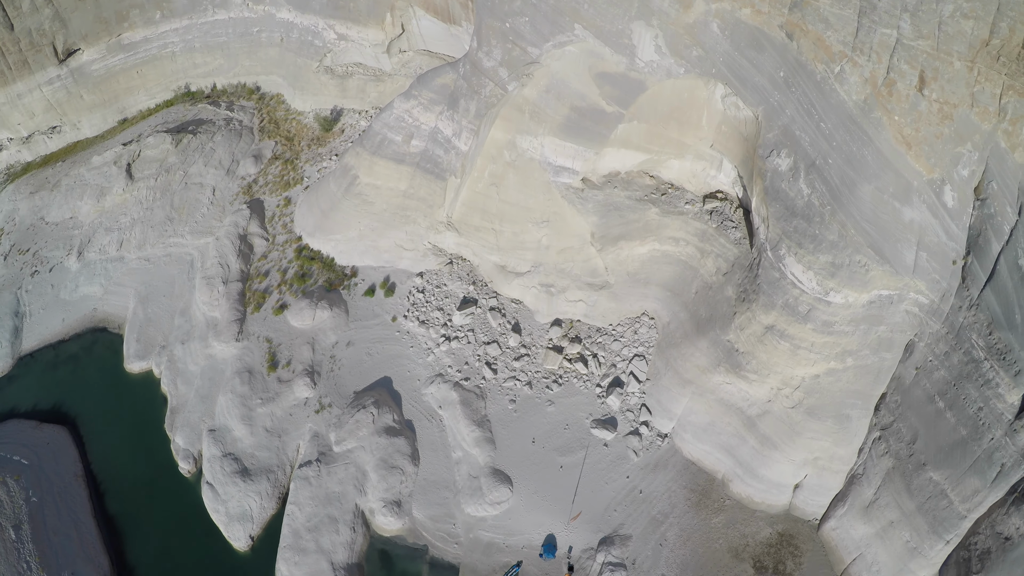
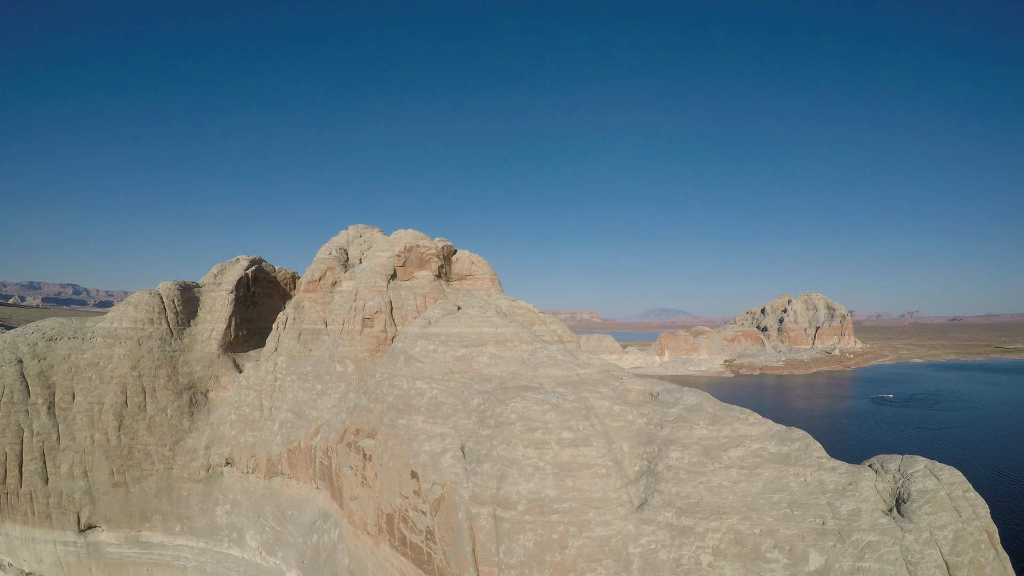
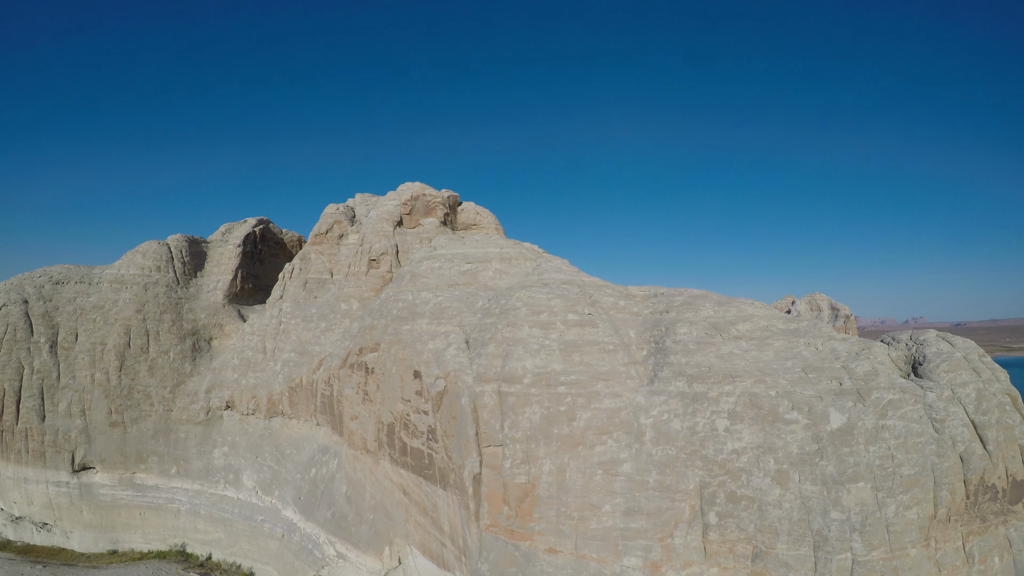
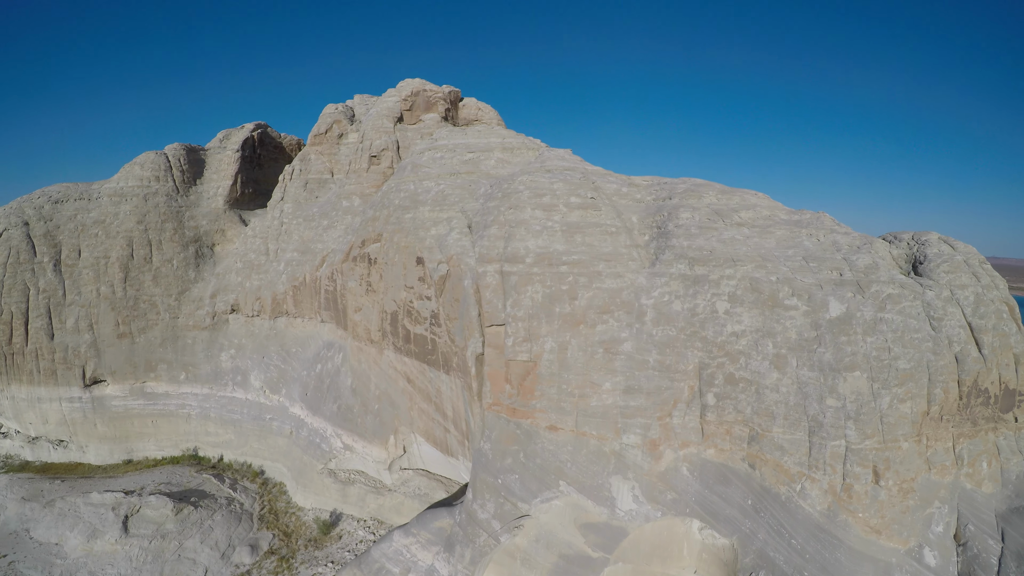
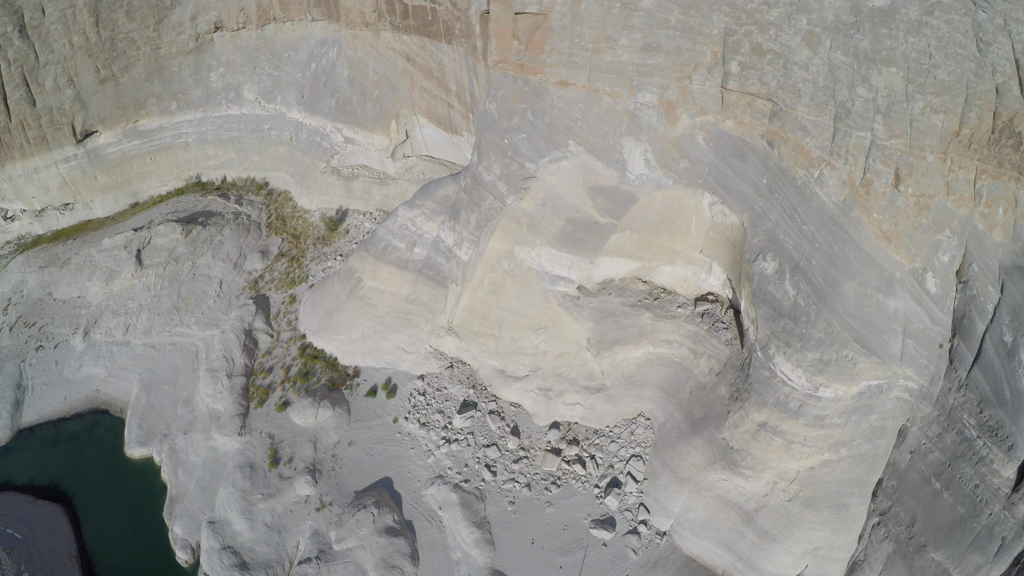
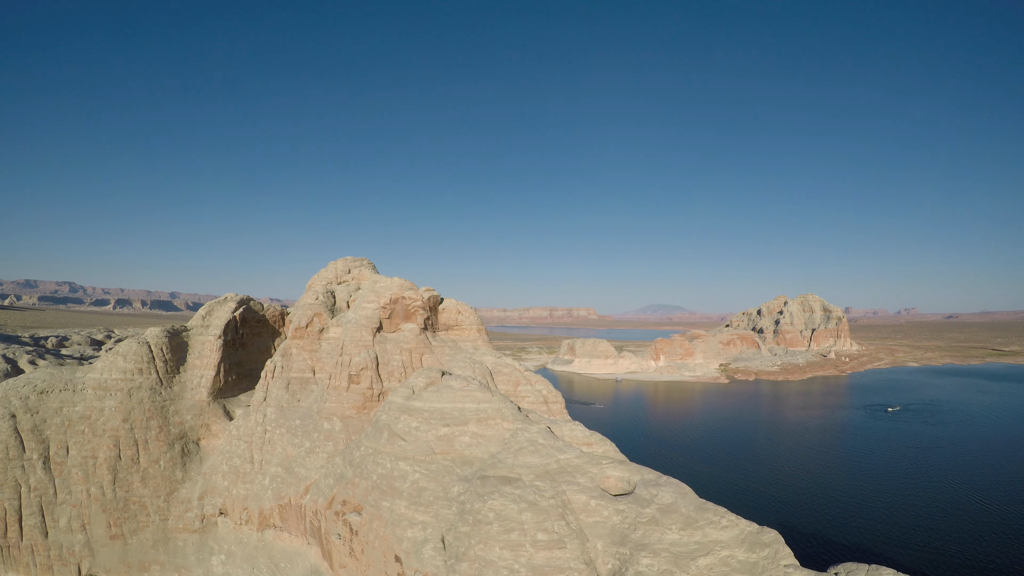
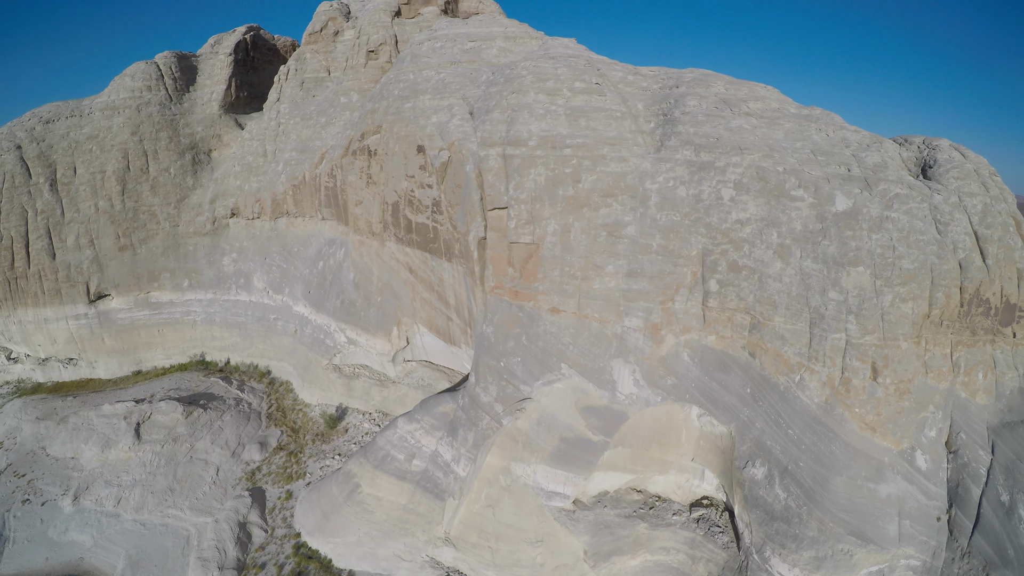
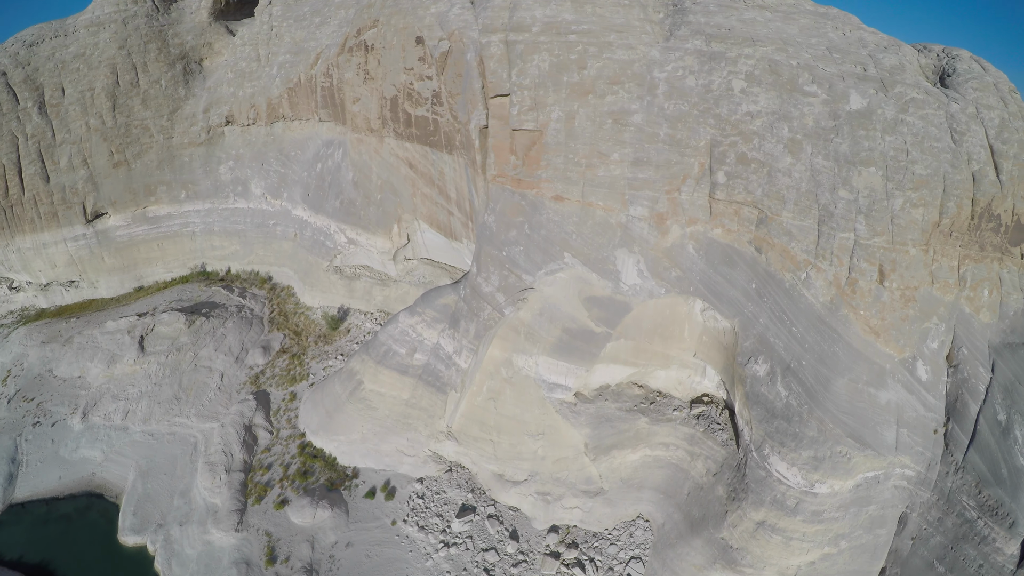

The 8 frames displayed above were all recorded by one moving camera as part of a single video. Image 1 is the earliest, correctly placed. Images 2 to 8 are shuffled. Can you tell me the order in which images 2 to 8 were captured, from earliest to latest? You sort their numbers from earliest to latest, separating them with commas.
5, 8, 7, 4, 3, 2, 6
